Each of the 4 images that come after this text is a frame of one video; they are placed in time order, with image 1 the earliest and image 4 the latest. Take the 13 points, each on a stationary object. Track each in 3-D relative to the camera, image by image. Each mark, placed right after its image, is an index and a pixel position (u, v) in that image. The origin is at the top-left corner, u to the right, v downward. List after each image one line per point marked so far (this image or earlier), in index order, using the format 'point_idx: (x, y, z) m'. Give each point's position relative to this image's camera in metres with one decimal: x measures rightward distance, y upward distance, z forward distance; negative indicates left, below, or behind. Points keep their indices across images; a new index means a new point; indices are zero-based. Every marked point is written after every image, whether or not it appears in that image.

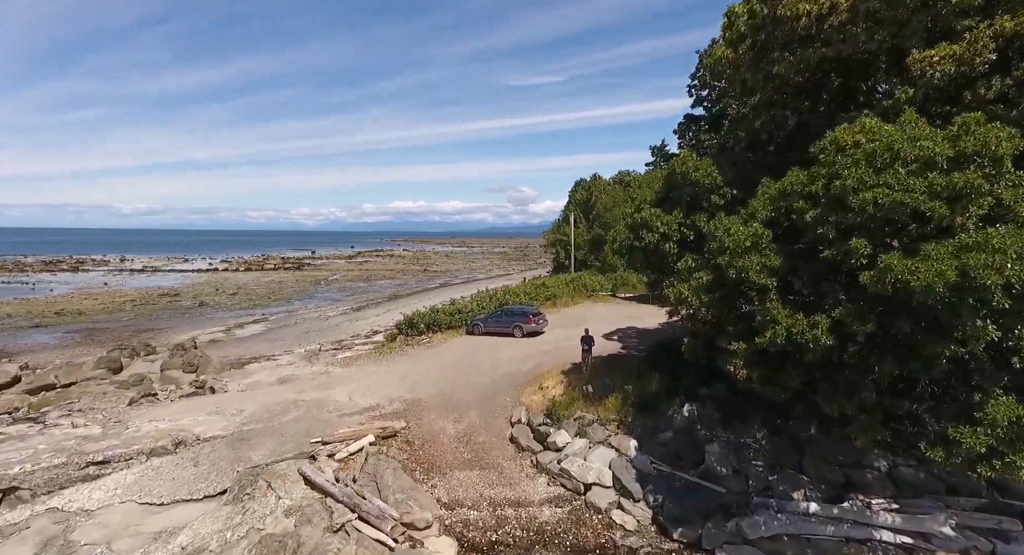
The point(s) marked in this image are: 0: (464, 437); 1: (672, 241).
0: (-1.6, -5.1, +16.3) m
1: (+4.4, +1.0, +14.1) m
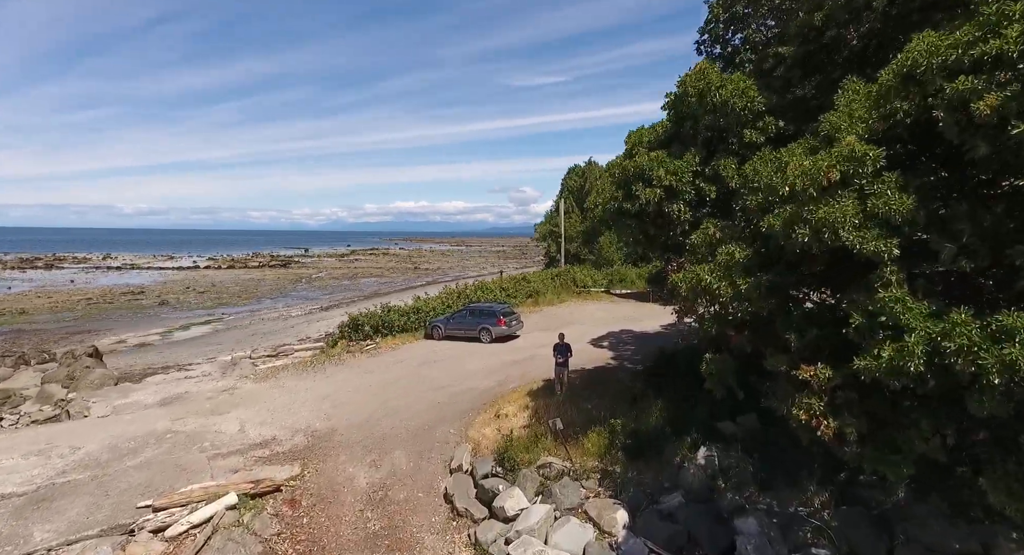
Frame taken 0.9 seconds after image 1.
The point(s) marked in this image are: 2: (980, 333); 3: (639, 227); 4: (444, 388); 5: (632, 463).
0: (-3.0, -4.8, +11.2) m
1: (+3.0, +1.4, +9.1) m
2: (+4.1, -0.5, +4.4) m
3: (+2.5, +1.0, +9.7) m
4: (-2.3, -3.6, +16.6) m
5: (+2.4, -3.8, +10.5) m
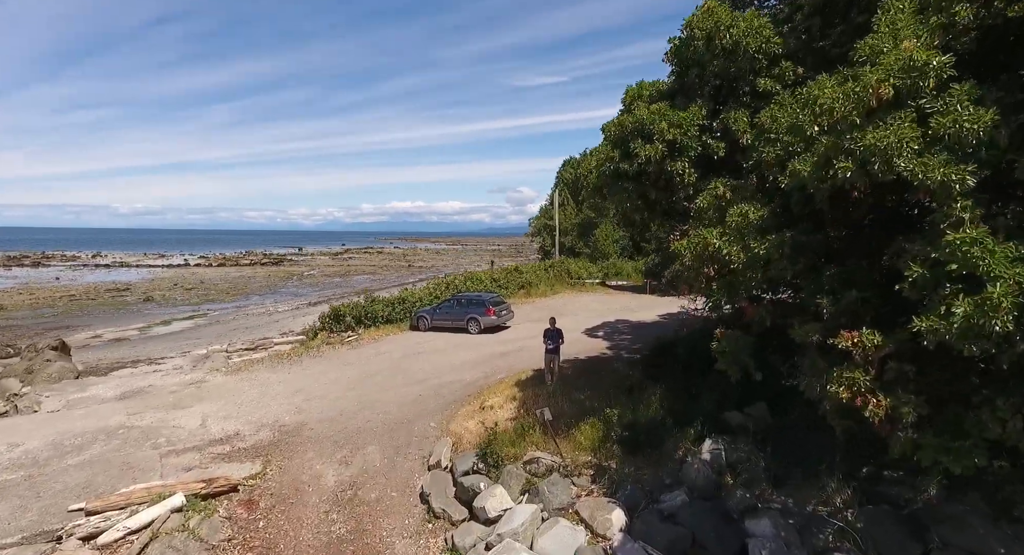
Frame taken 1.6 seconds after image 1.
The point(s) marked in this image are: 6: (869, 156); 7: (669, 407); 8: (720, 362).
0: (-3.3, -4.3, +10.1) m
1: (+2.7, +1.9, +8.0) m
2: (+3.8, 0.0, +3.4) m
3: (+2.1, +1.5, +8.6) m
4: (-2.6, -3.1, +15.5) m
5: (+2.1, -3.3, +9.4) m
6: (+2.9, +1.0, +4.1) m
7: (+3.2, -2.6, +10.4) m
8: (+2.6, -1.0, +6.3) m
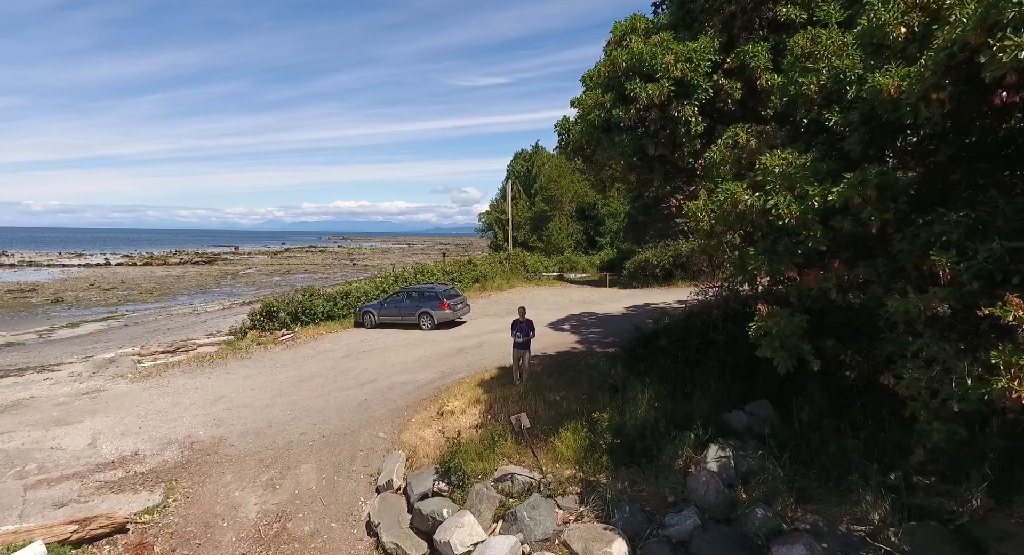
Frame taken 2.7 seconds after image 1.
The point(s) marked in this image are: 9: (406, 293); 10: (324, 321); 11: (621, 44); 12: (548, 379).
0: (-3.8, -3.9, +8.0) m
1: (+2.3, +2.3, +6.5) m
2: (+3.9, +0.4, +2.0) m
3: (+1.7, +1.8, +7.0) m
4: (-3.7, -2.8, +13.4) m
5: (+1.7, -3.0, +7.8) m
6: (+2.9, +1.3, +2.7) m
7: (+2.6, -2.3, +9.0) m
8: (+2.4, -0.7, +4.9) m
9: (-4.0, -0.6, +19.3) m
10: (-7.3, -1.7, +19.9) m
11: (+1.6, +3.3, +7.3) m
12: (+0.8, -2.2, +11.1) m
